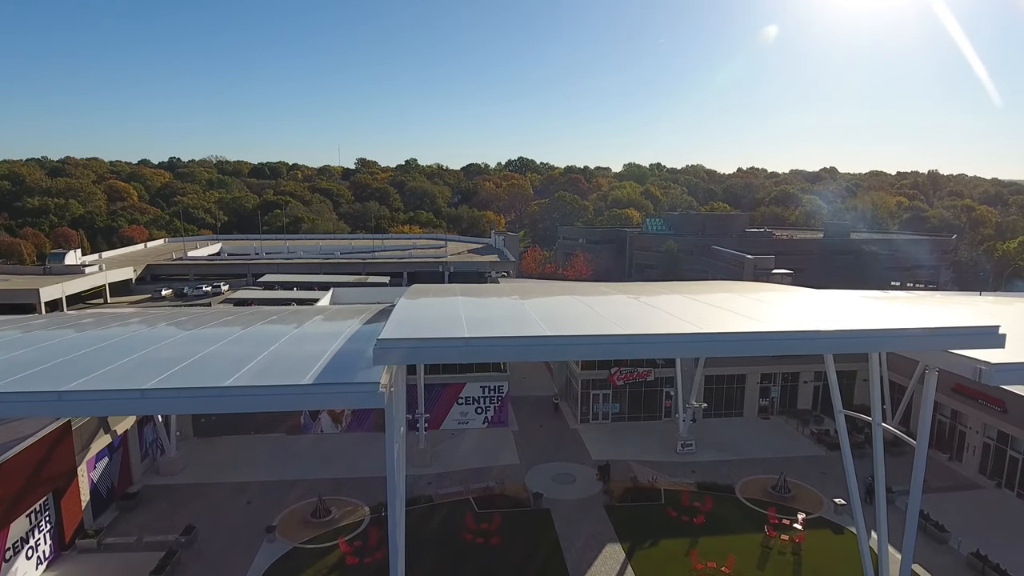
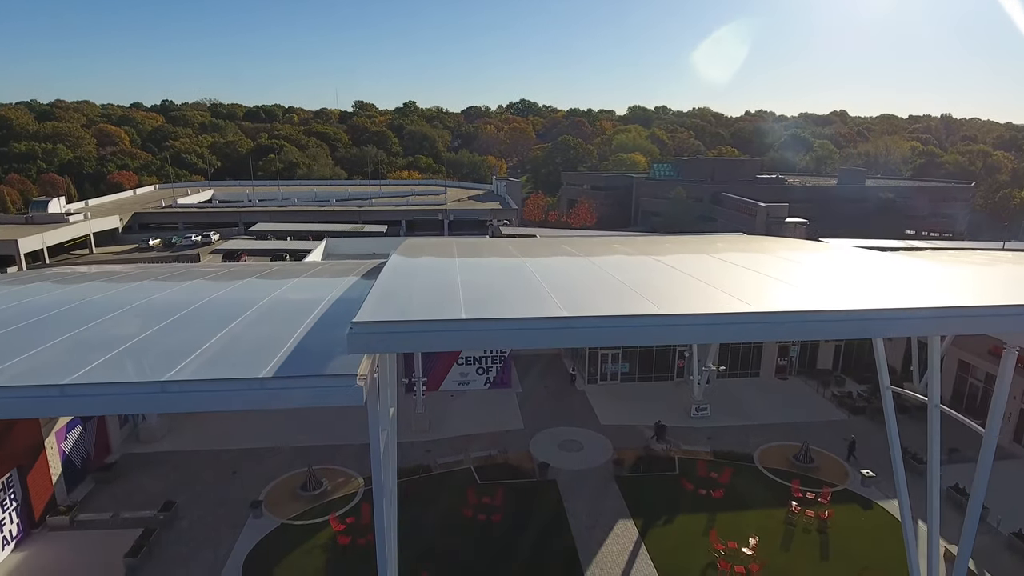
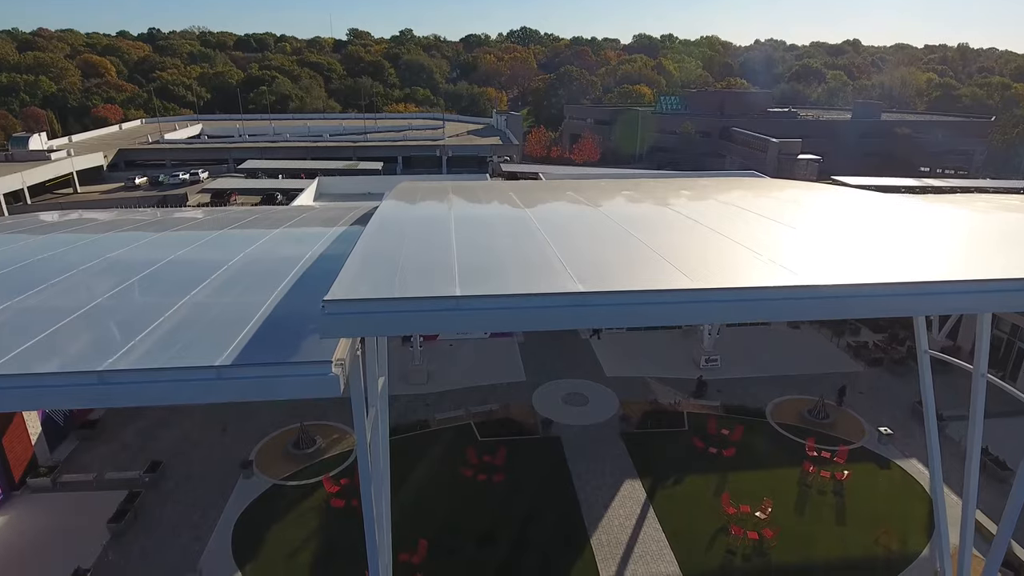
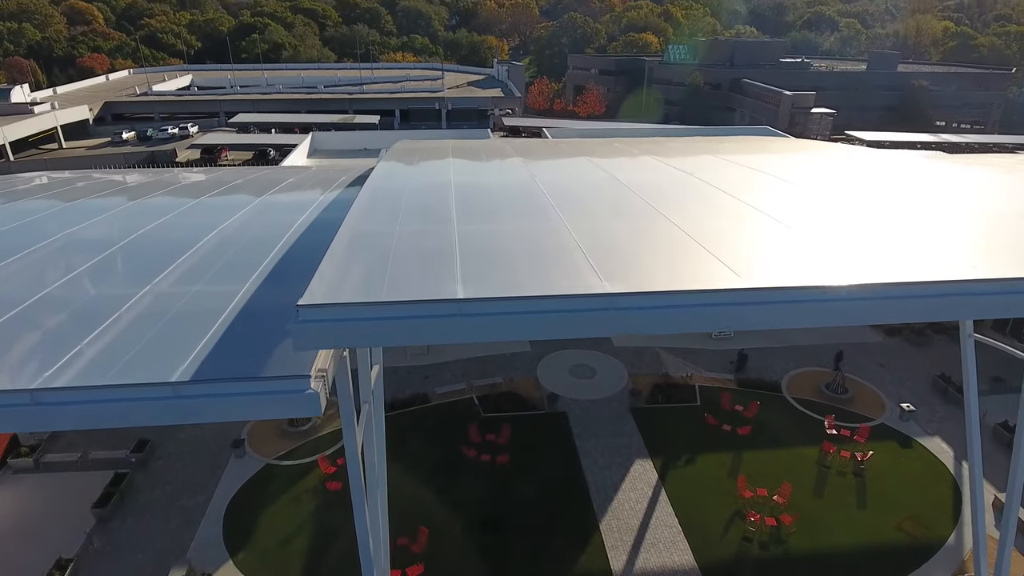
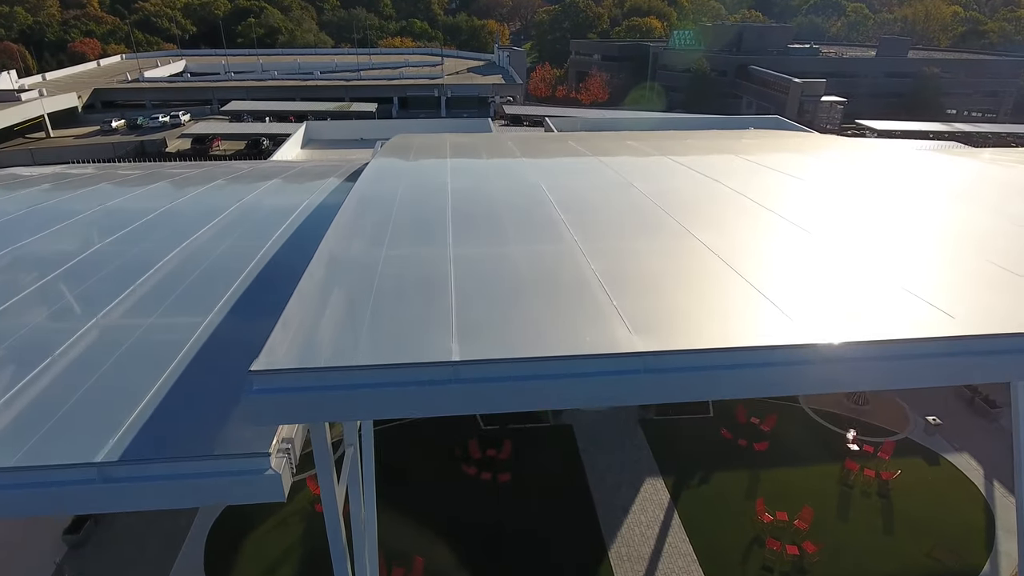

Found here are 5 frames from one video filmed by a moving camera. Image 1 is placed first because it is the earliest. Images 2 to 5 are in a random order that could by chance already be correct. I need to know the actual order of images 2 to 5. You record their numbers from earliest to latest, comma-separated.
2, 3, 4, 5
